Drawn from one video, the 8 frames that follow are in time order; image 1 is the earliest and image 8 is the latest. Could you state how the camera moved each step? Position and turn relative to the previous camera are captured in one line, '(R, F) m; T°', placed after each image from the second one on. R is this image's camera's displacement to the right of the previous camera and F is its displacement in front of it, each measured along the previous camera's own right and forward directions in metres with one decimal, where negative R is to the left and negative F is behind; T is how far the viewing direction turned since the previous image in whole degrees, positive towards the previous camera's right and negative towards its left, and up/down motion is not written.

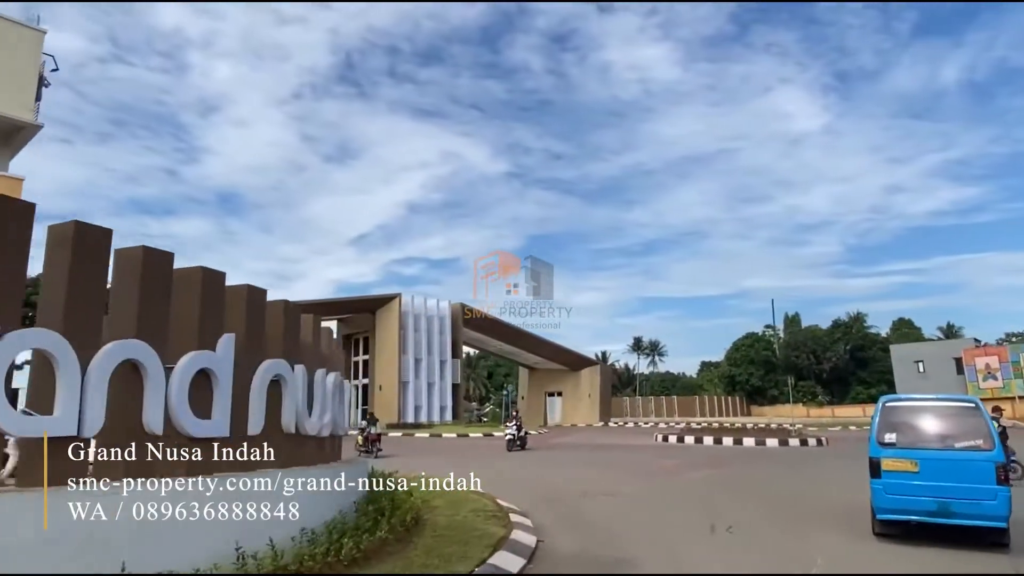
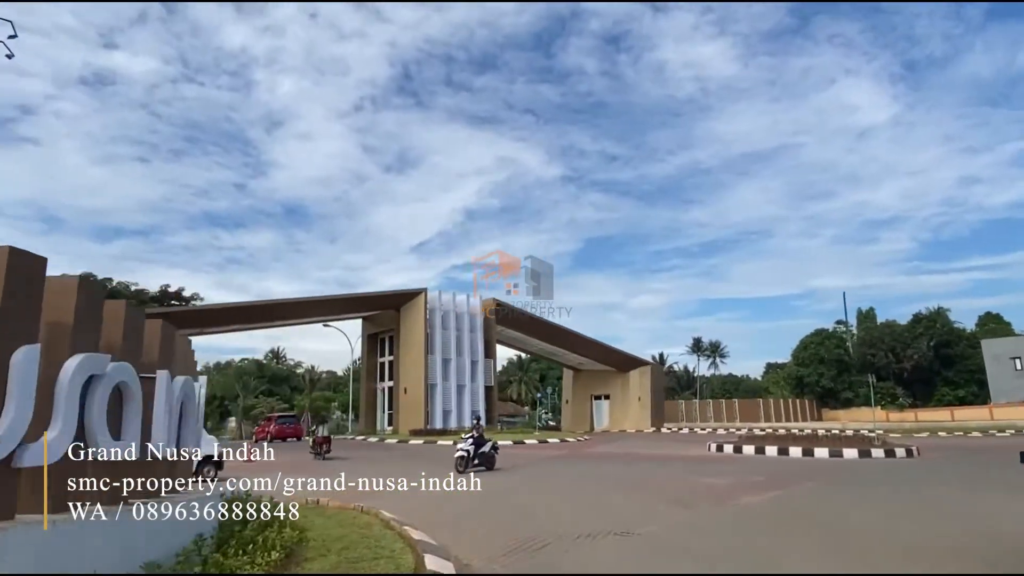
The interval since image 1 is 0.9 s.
(+1.0, +3.1) m; -5°
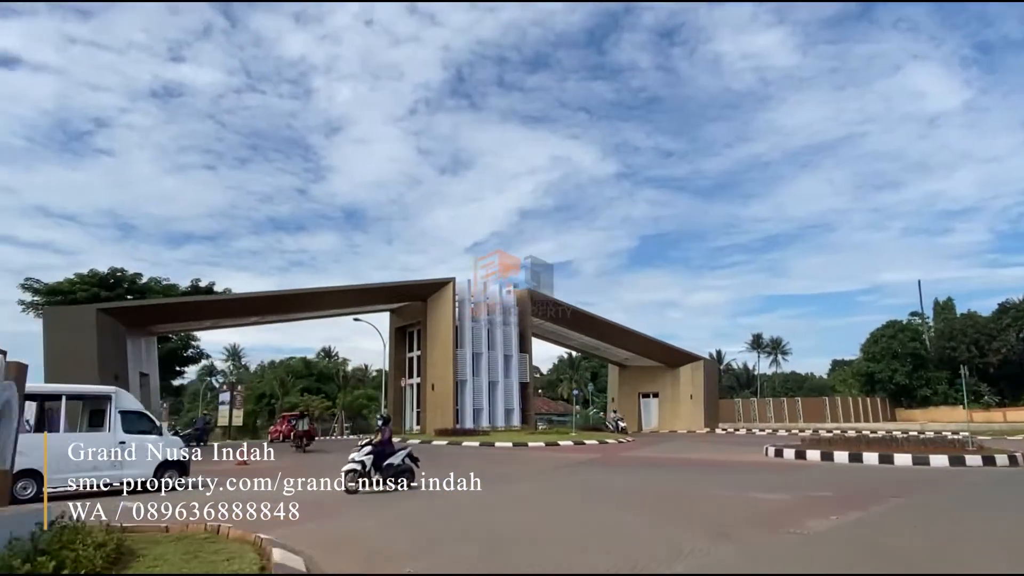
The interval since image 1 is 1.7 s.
(+0.8, +2.4) m; -5°
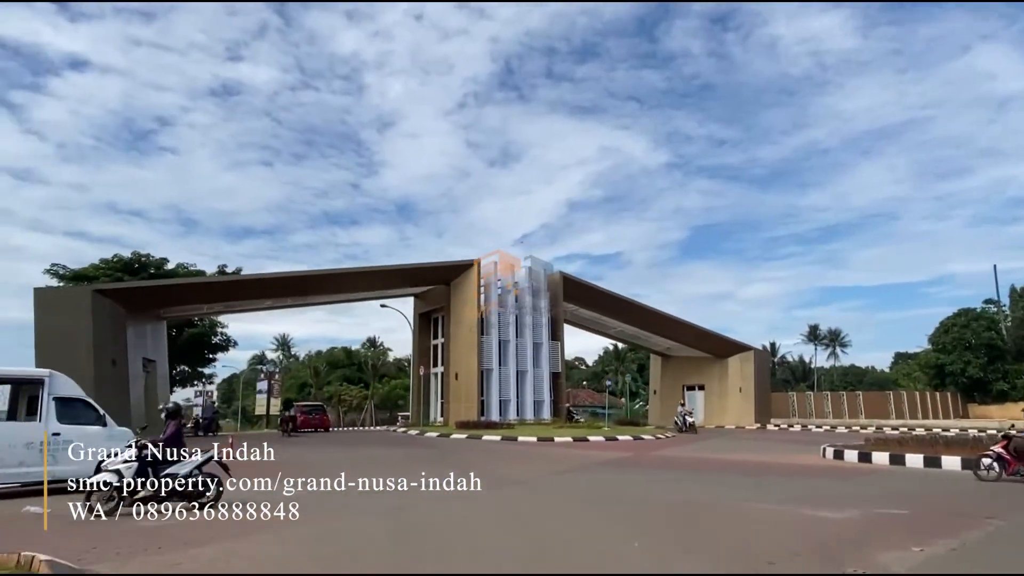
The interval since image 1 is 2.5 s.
(+0.8, +2.1) m; -4°
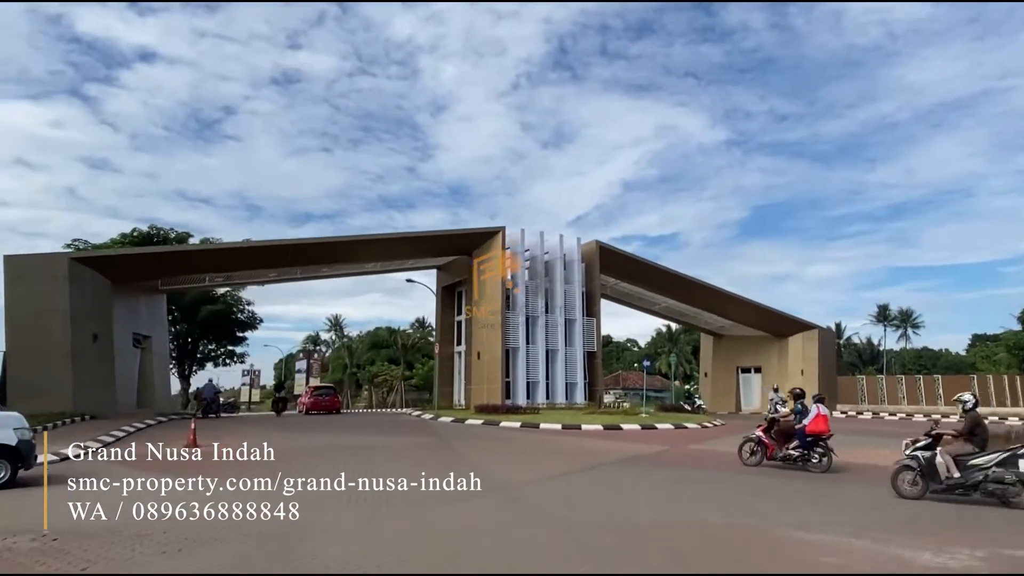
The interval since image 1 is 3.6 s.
(+0.9, +2.7) m; -5°
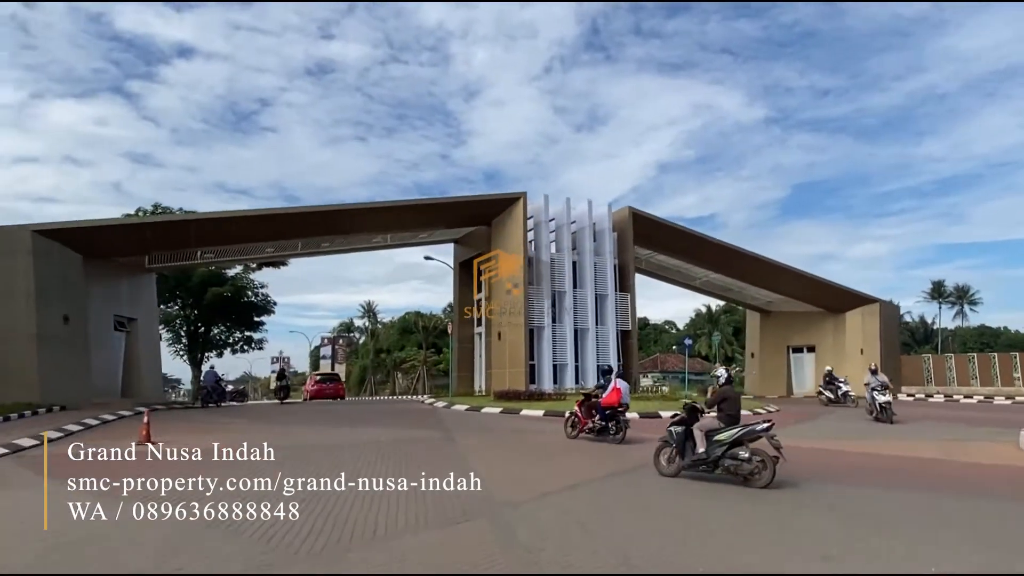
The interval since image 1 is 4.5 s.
(+0.4, +2.5) m; -3°
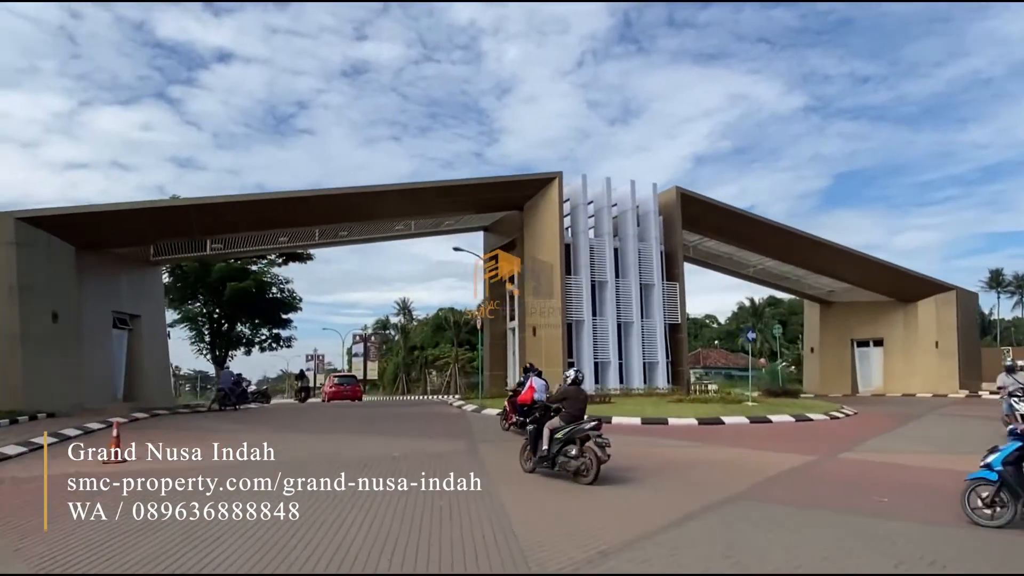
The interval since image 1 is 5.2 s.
(0.0, +2.0) m; -3°
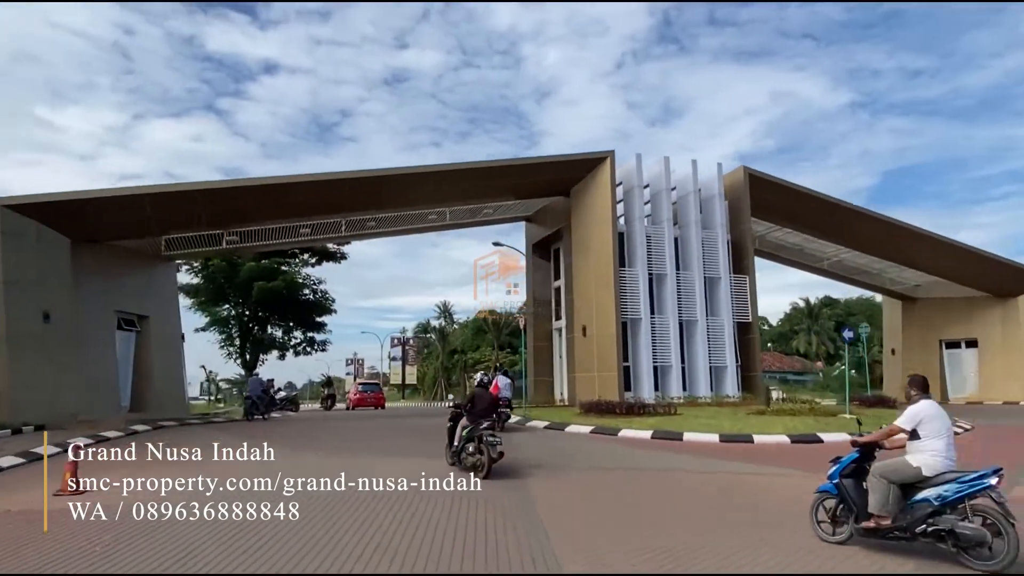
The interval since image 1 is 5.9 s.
(-0.2, +2.2) m; -3°
